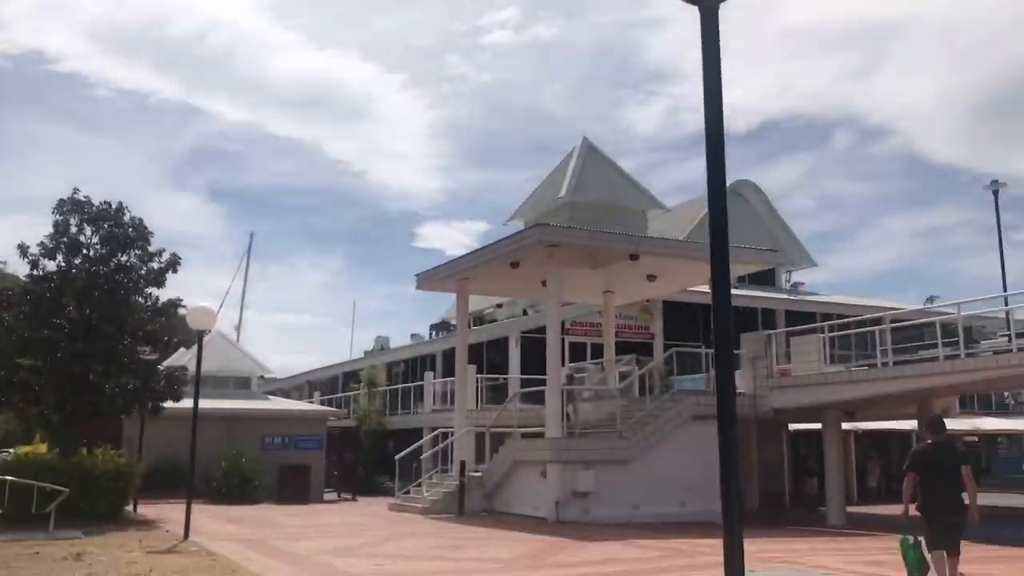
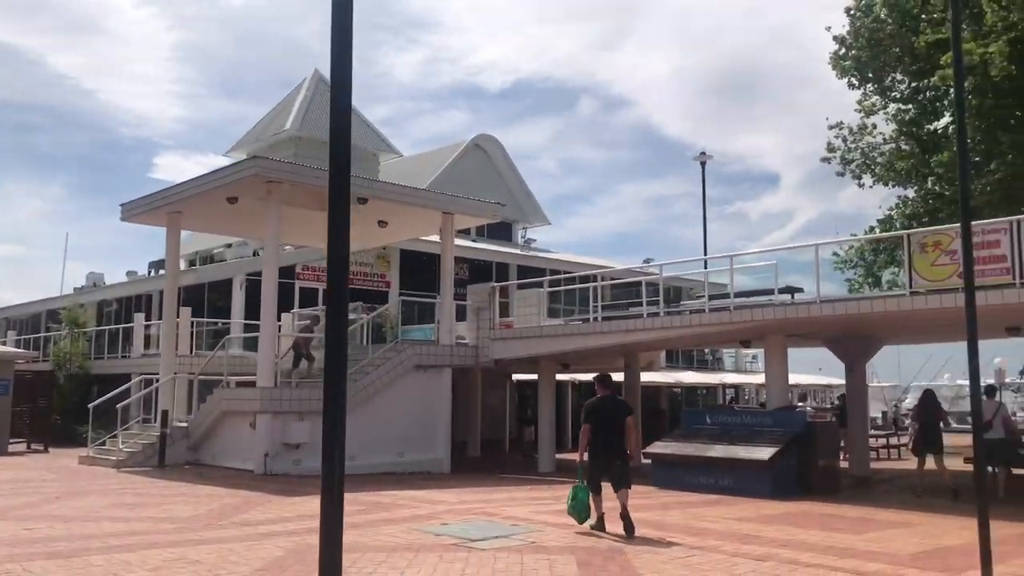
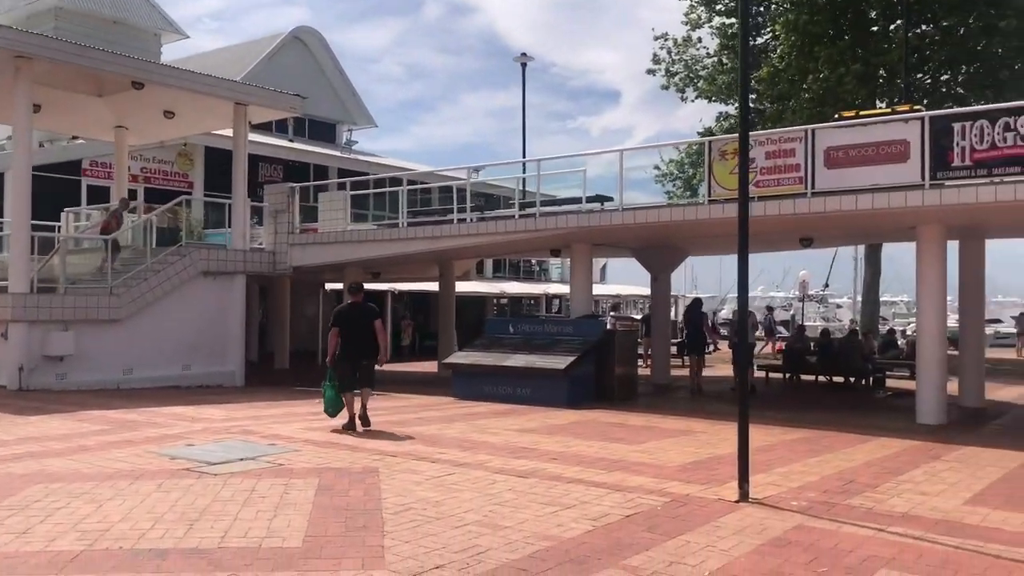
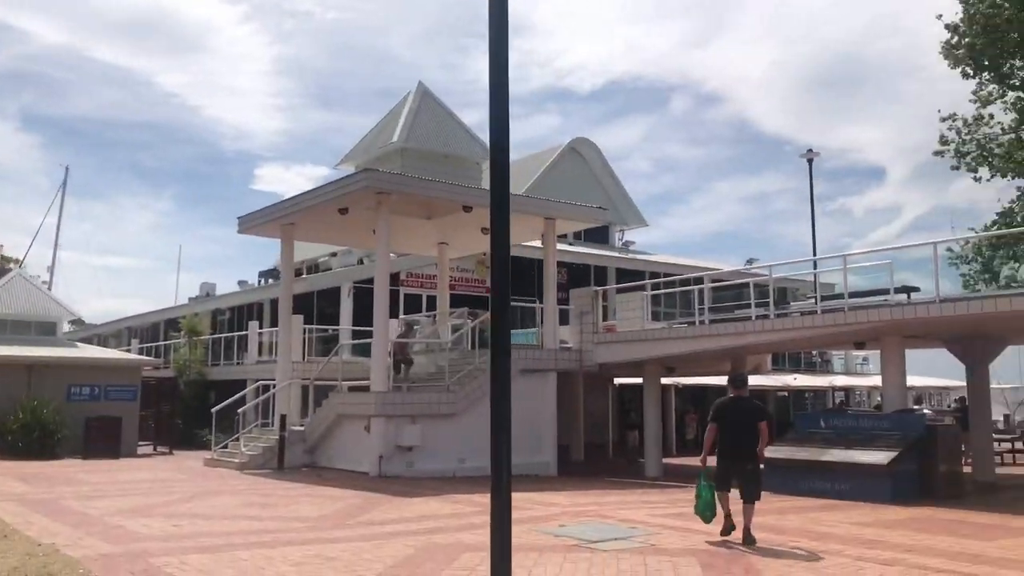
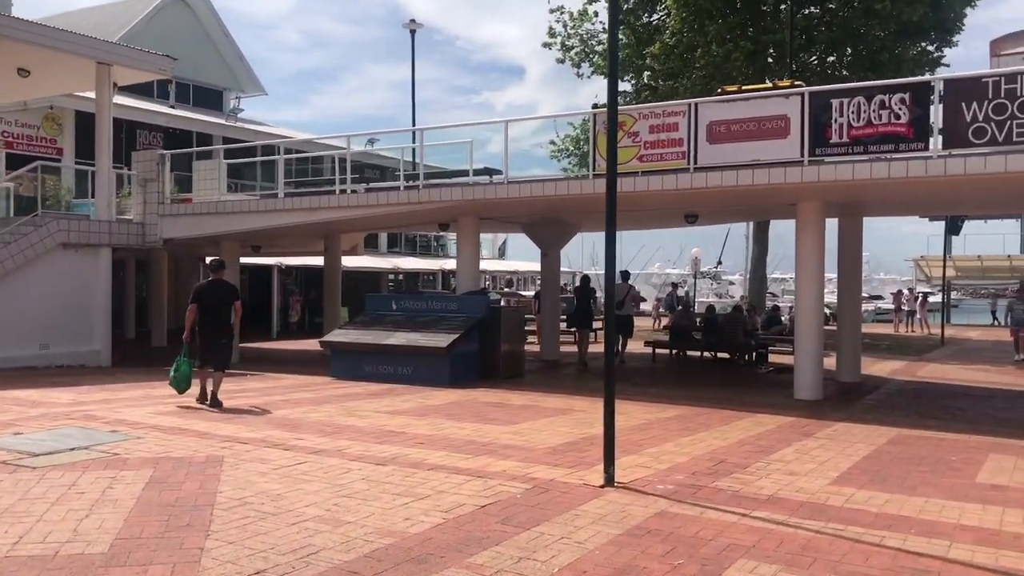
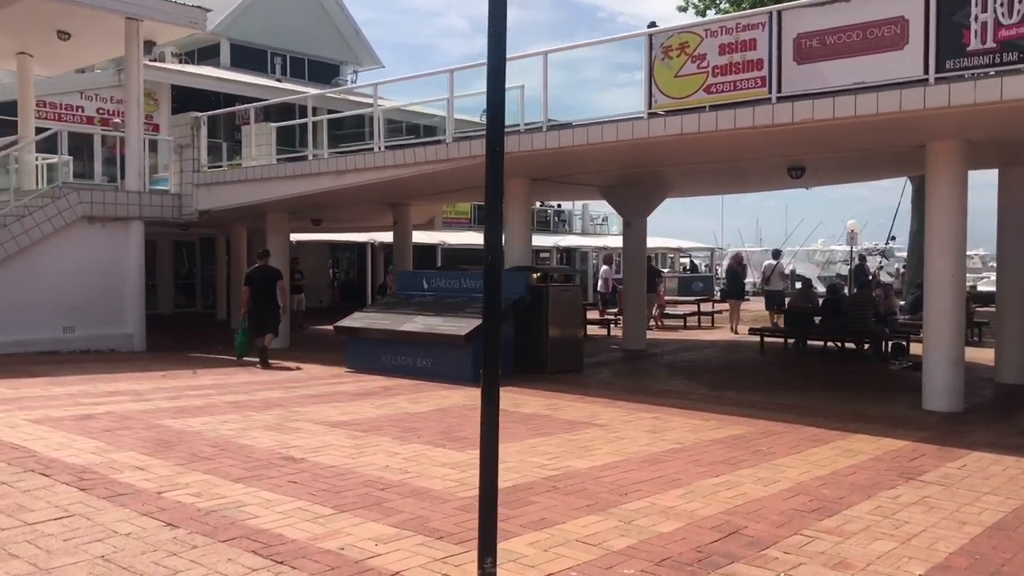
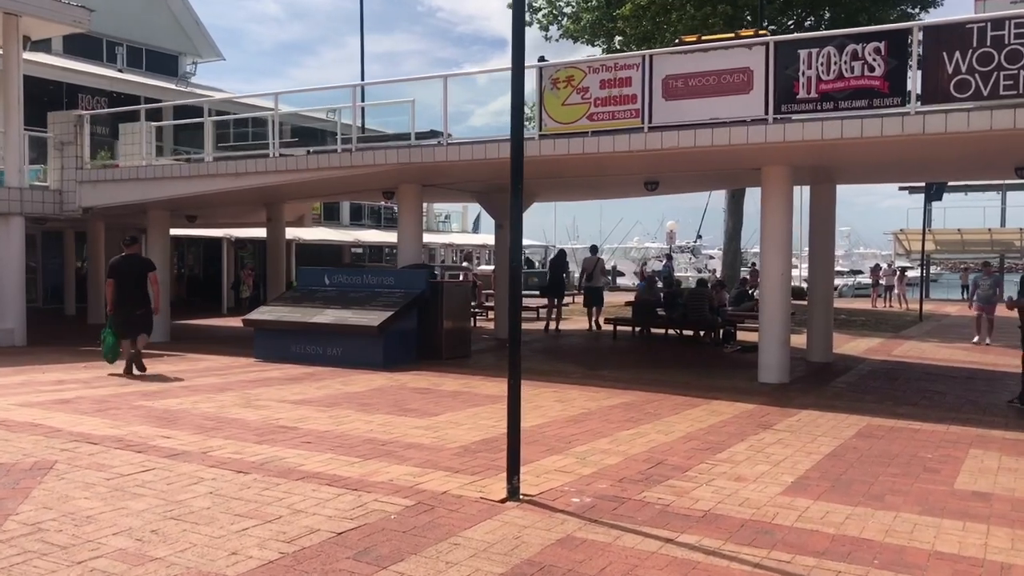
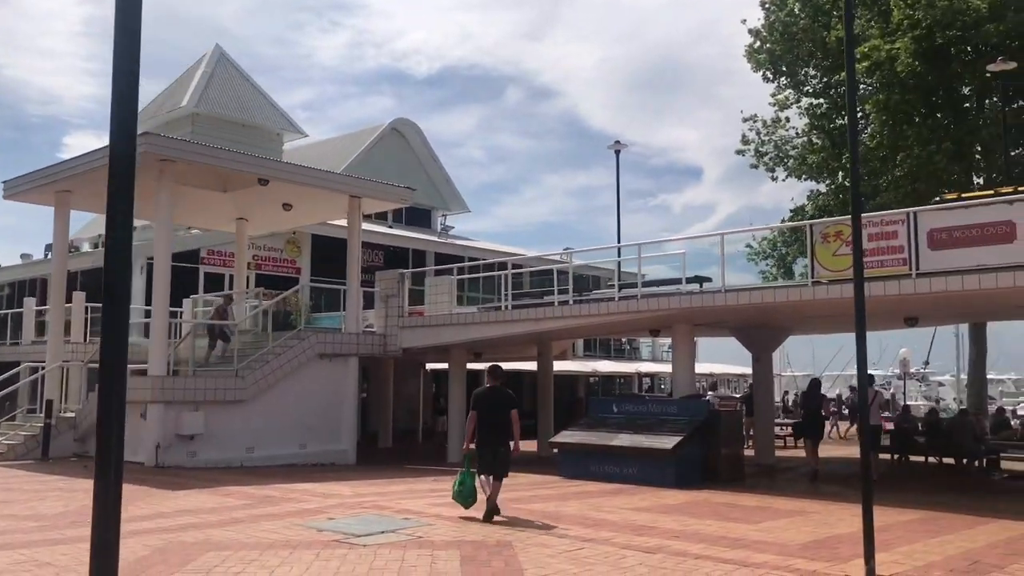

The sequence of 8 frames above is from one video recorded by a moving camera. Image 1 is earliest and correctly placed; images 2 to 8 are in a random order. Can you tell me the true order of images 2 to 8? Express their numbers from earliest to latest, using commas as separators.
4, 2, 8, 3, 5, 7, 6
